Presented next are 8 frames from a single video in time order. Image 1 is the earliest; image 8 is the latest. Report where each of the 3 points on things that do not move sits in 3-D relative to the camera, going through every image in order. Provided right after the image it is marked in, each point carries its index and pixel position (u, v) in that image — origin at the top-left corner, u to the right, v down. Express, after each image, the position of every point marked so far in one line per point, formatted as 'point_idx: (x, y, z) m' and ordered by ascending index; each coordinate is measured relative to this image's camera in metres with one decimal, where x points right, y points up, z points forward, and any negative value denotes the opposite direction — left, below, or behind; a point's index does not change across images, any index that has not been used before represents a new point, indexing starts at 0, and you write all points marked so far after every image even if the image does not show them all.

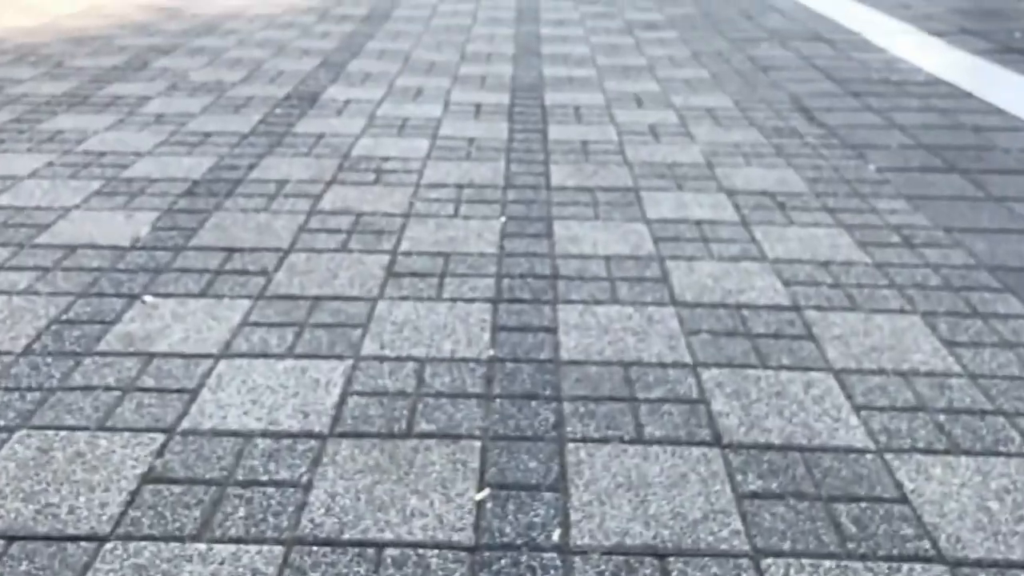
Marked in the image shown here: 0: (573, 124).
0: (+0.3, +0.9, +4.6) m
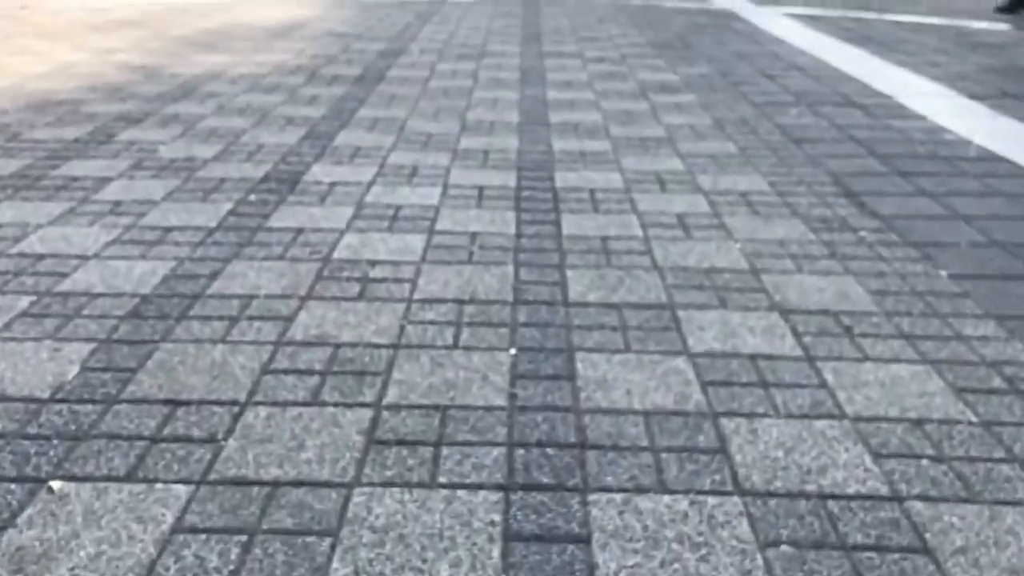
0: (+0.4, +0.4, +4.0) m
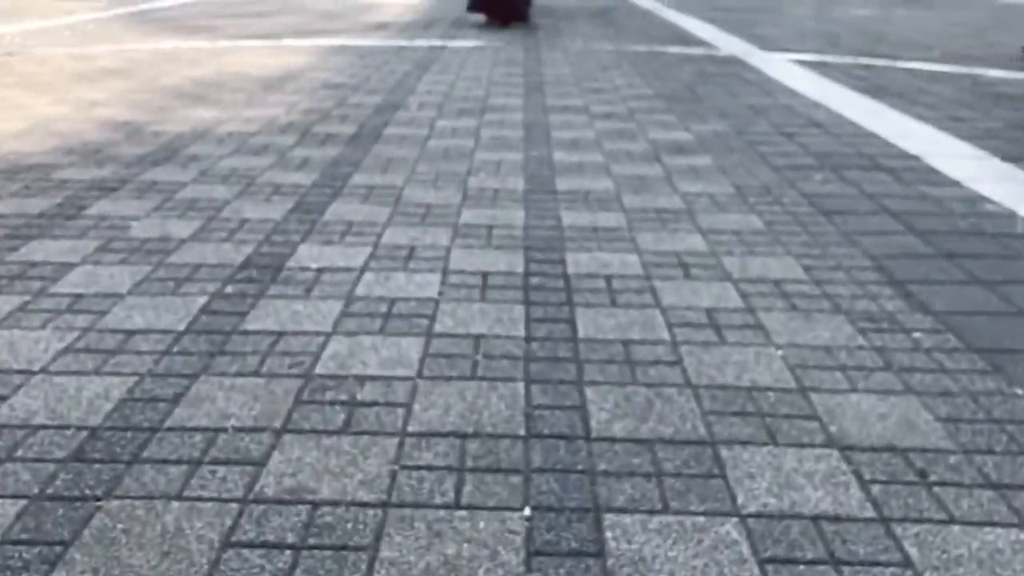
0: (+0.4, -0.1, +3.6) m
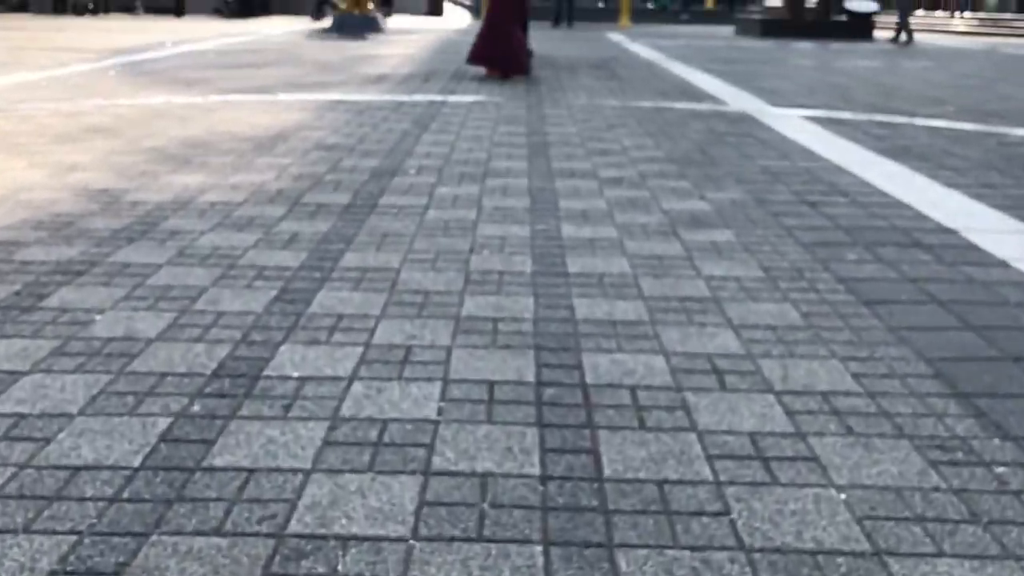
0: (+0.4, -0.5, +3.1) m
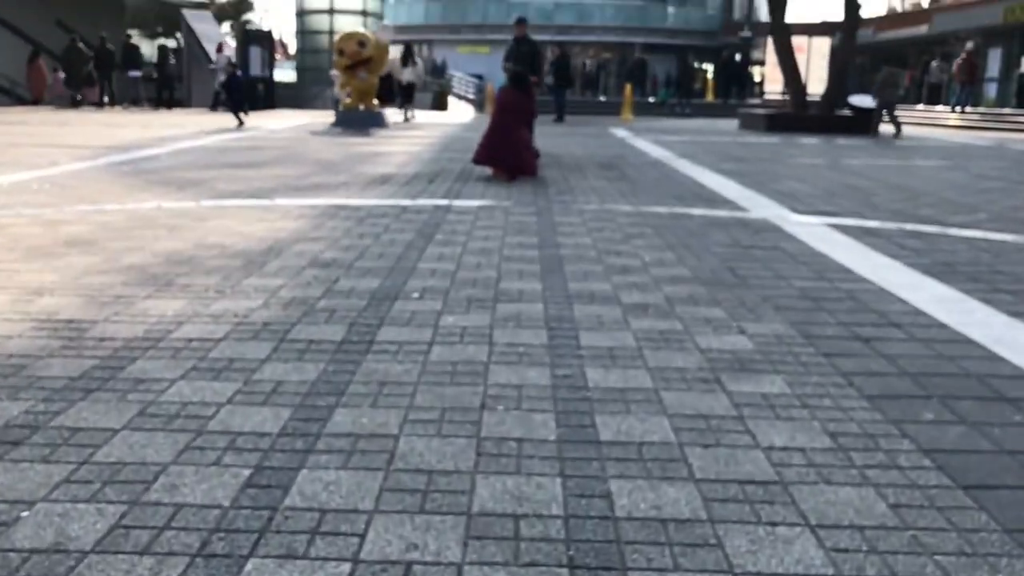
0: (+0.5, -1.1, +2.3) m
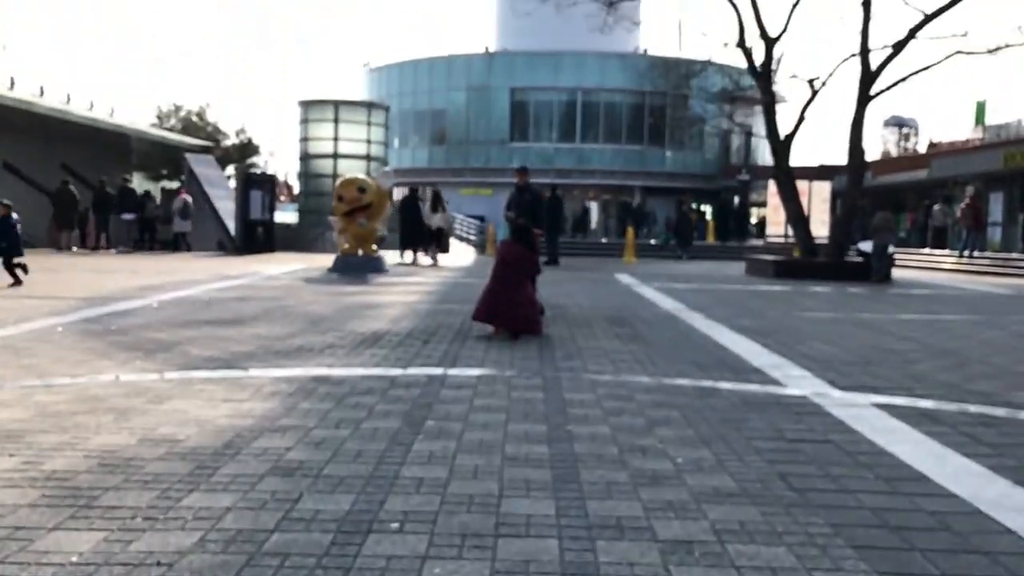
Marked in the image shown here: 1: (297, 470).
0: (+0.6, -1.8, +0.8) m
1: (-1.5, -1.3, +6.2) m
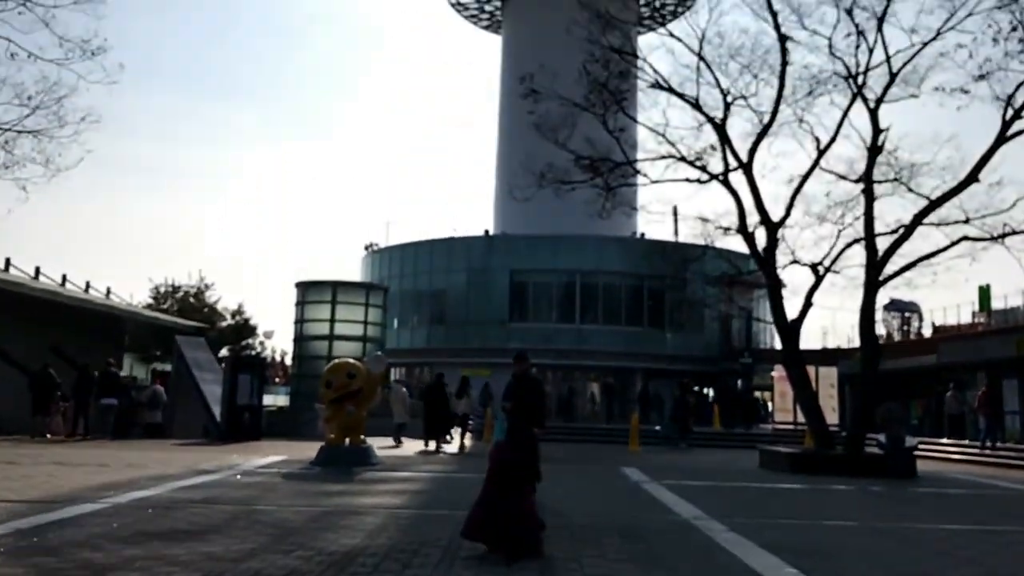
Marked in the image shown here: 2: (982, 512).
0: (+0.5, -2.0, -1.0) m
1: (-1.6, -2.6, +4.3) m
2: (+10.1, -4.7, +18.2) m
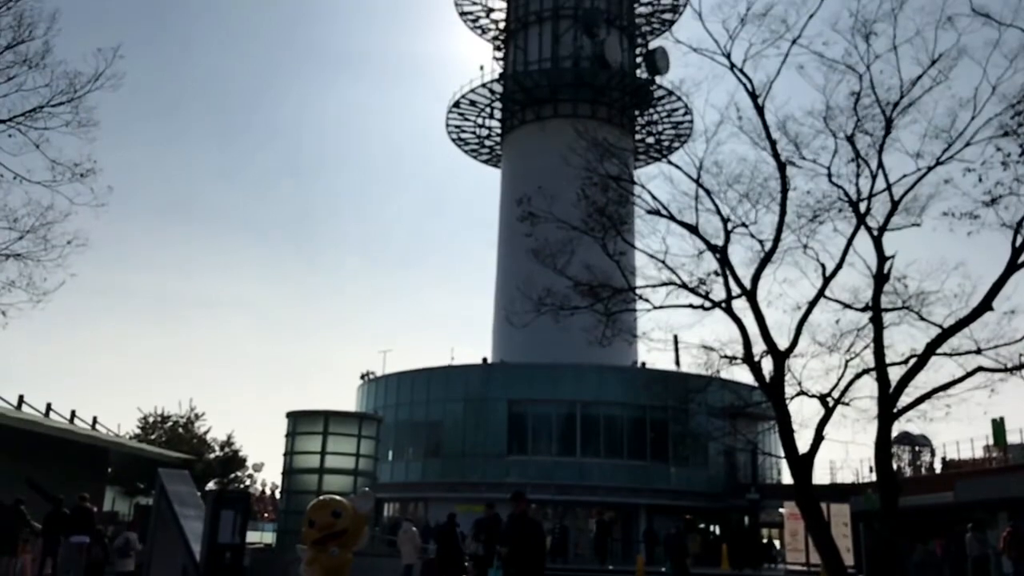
0: (+0.4, -1.7, -2.3) m
1: (-1.6, -3.1, +2.9) m
2: (+10.0, -7.2, +16.3) m
